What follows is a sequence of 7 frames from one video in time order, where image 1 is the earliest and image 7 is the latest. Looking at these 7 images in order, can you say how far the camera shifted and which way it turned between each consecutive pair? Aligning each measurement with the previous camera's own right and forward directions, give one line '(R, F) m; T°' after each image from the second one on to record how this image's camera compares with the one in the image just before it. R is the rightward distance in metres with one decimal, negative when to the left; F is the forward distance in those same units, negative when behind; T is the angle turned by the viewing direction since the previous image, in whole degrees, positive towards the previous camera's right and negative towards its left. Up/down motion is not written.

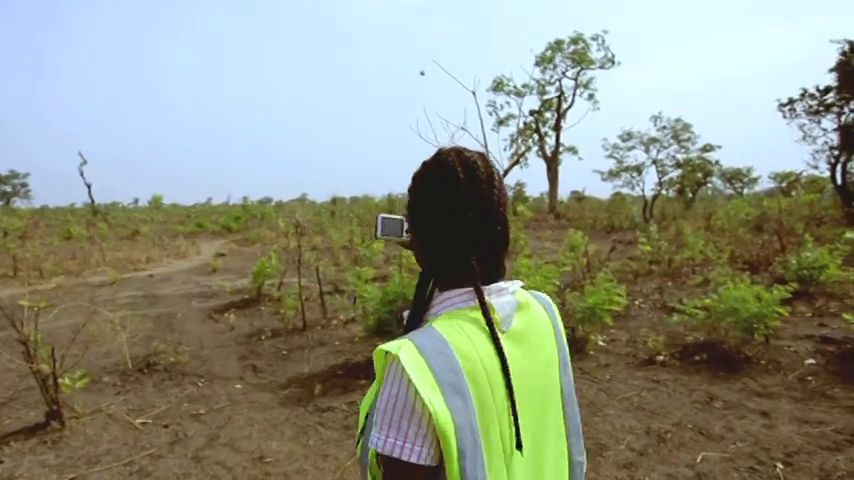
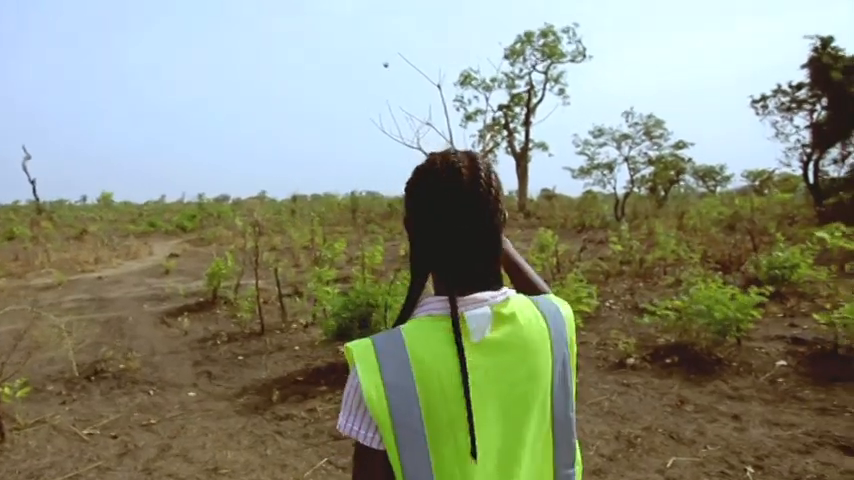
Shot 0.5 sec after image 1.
(+0.4, +0.1) m; +1°
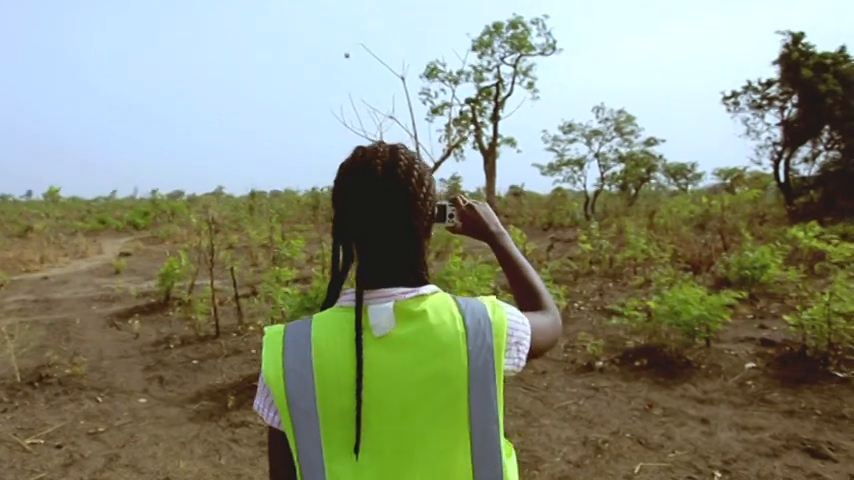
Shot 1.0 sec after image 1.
(+0.4, +0.1) m; +1°
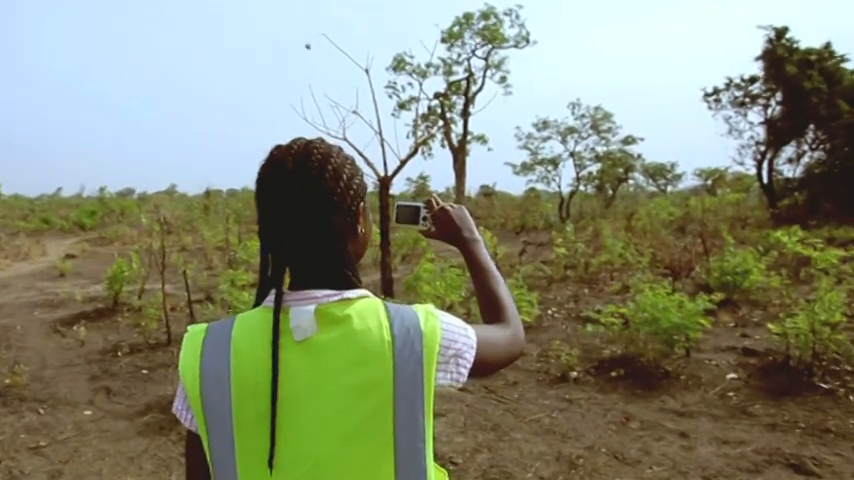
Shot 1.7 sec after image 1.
(+0.4, +0.2) m; 0°
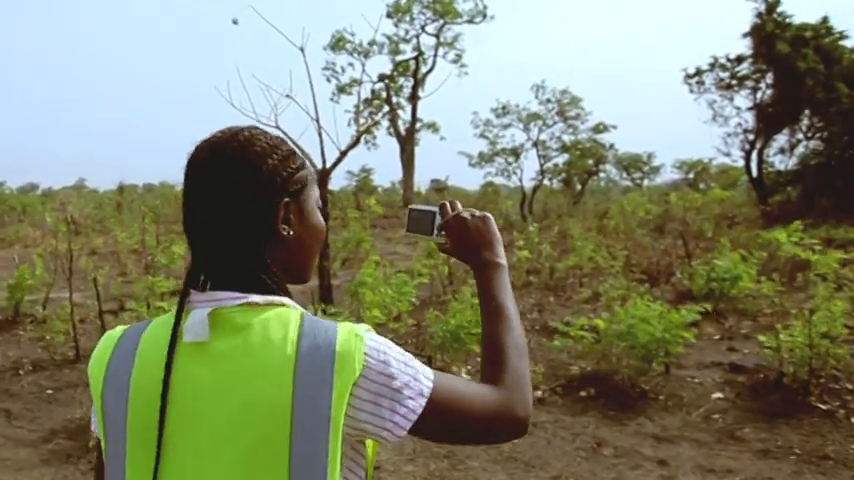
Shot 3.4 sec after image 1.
(+0.5, +0.4) m; 0°
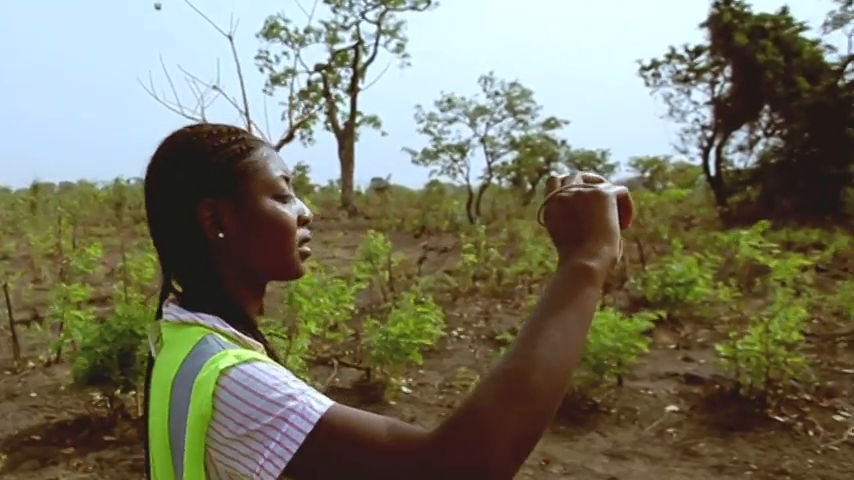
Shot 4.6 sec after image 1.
(+0.5, +0.2) m; +1°
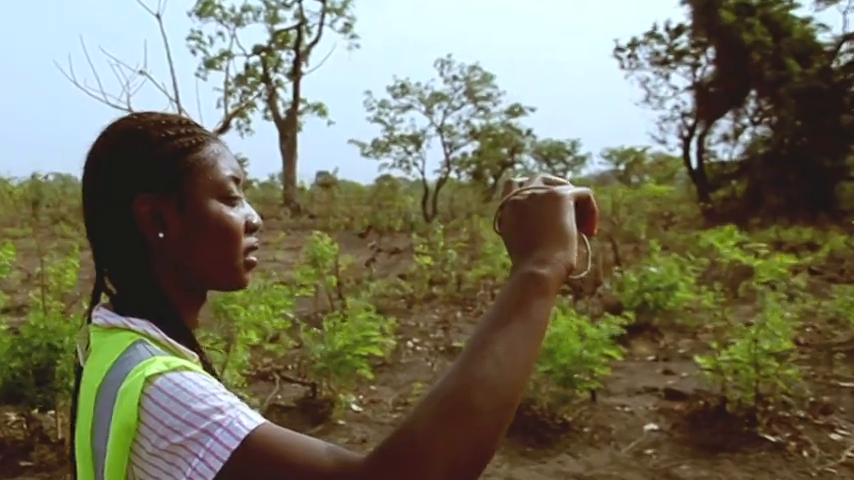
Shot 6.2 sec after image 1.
(+0.4, +0.3) m; 0°
